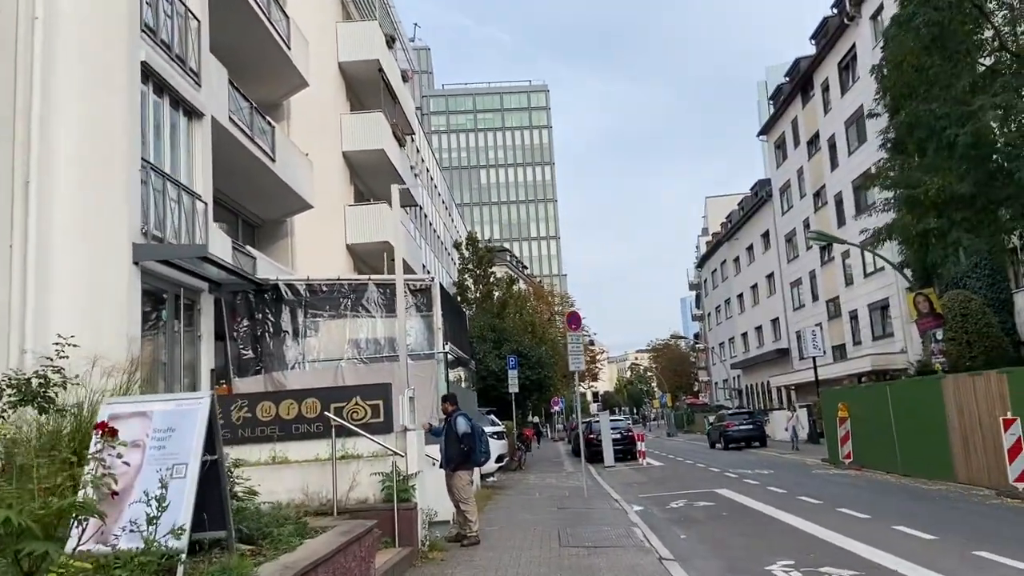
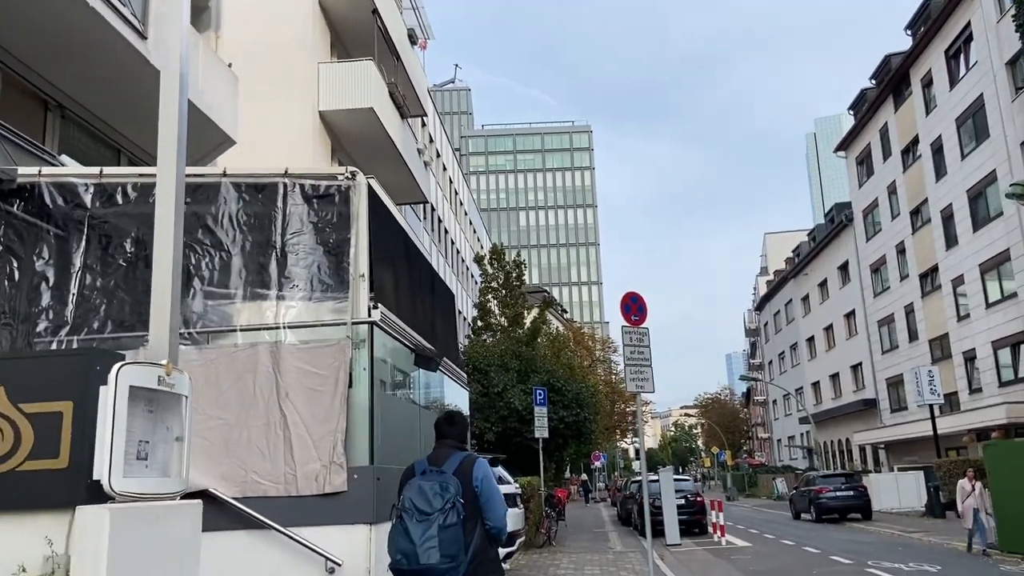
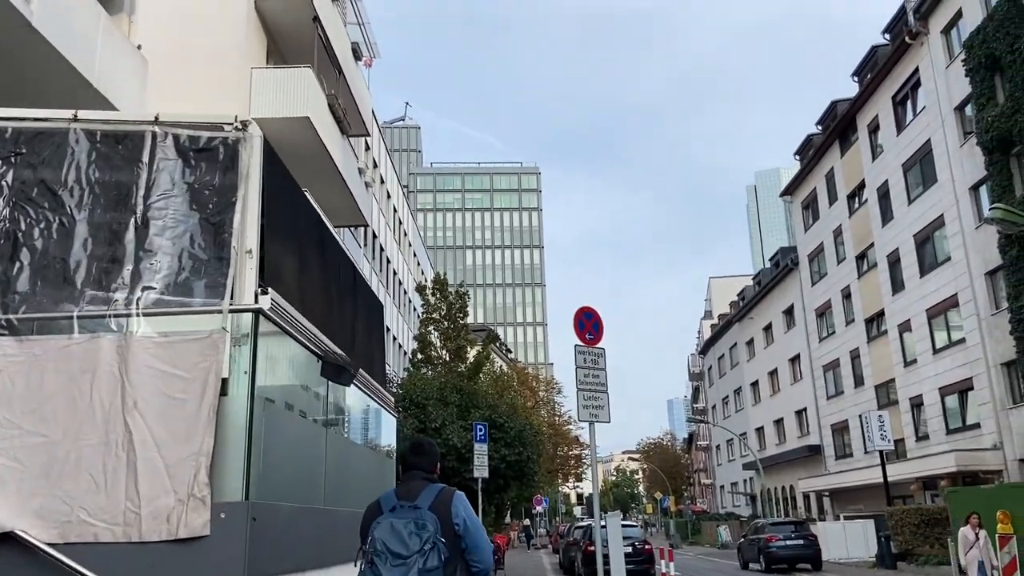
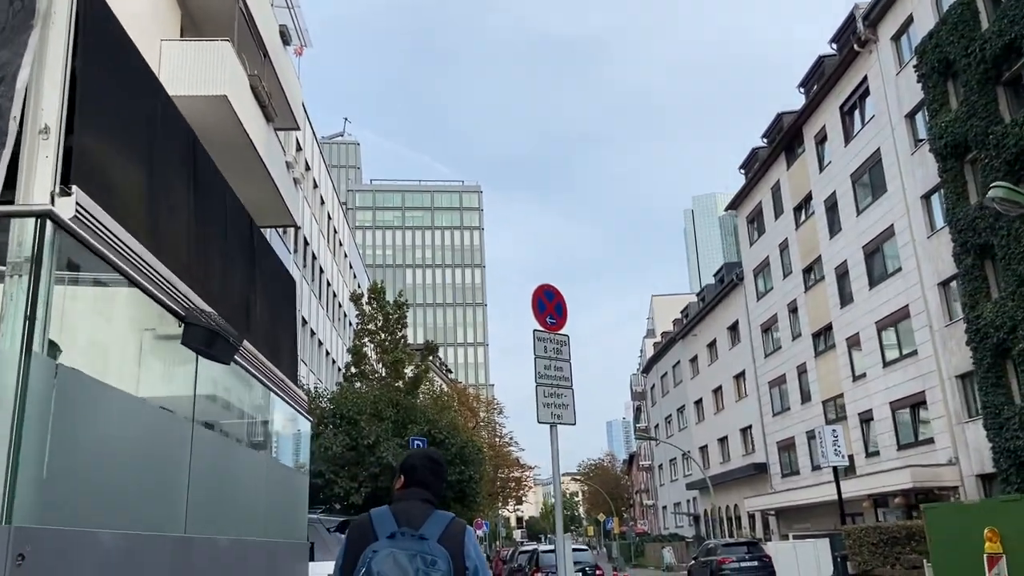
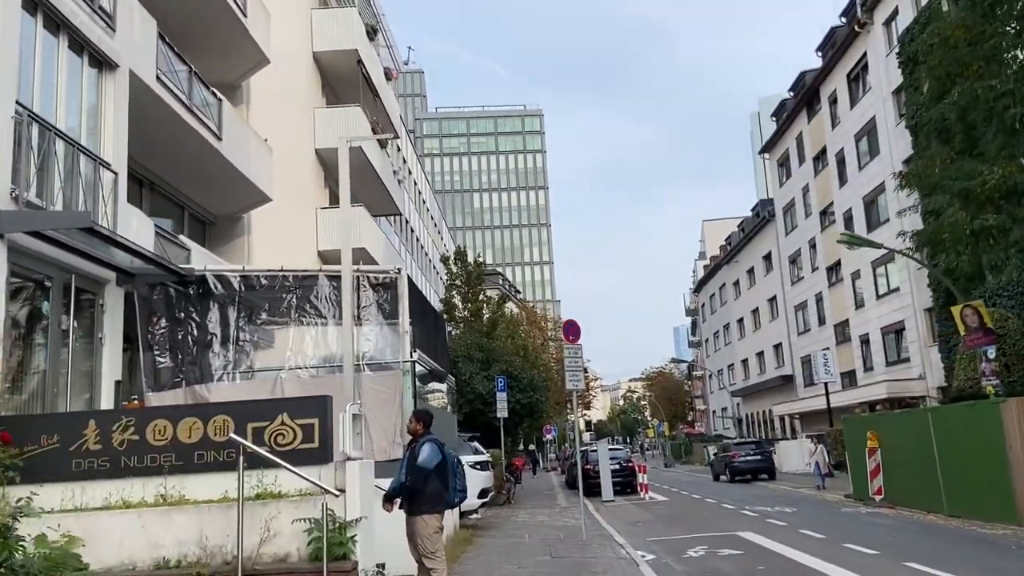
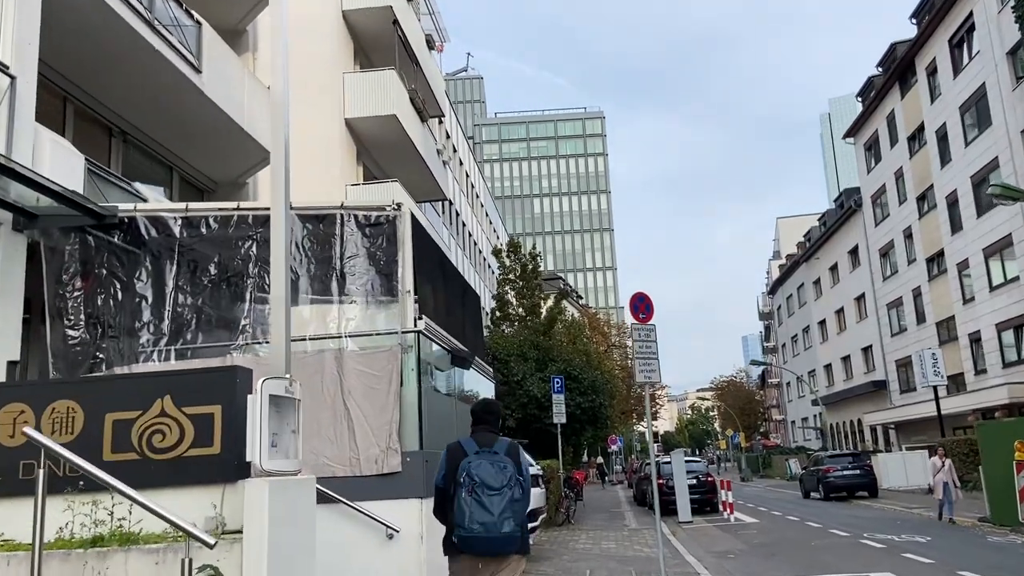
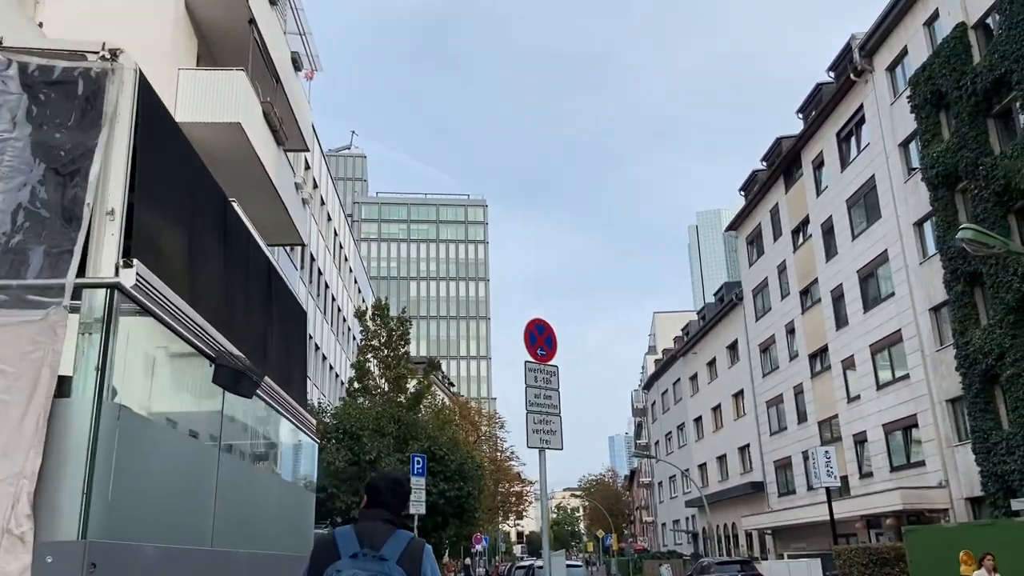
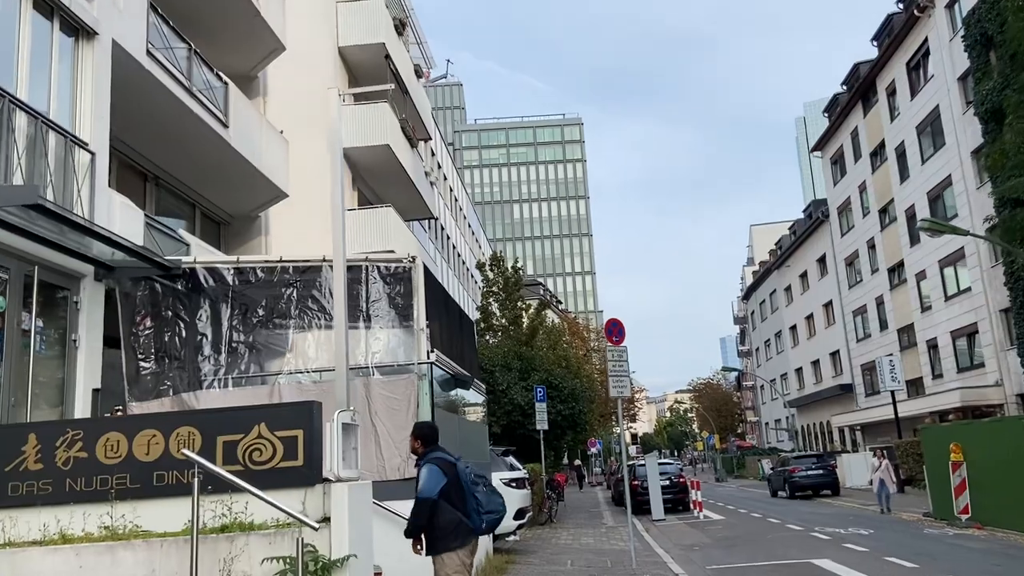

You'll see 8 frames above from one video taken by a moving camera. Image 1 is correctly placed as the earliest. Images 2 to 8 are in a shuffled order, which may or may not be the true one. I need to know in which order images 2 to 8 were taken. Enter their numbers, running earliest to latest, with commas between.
5, 8, 6, 2, 3, 7, 4
